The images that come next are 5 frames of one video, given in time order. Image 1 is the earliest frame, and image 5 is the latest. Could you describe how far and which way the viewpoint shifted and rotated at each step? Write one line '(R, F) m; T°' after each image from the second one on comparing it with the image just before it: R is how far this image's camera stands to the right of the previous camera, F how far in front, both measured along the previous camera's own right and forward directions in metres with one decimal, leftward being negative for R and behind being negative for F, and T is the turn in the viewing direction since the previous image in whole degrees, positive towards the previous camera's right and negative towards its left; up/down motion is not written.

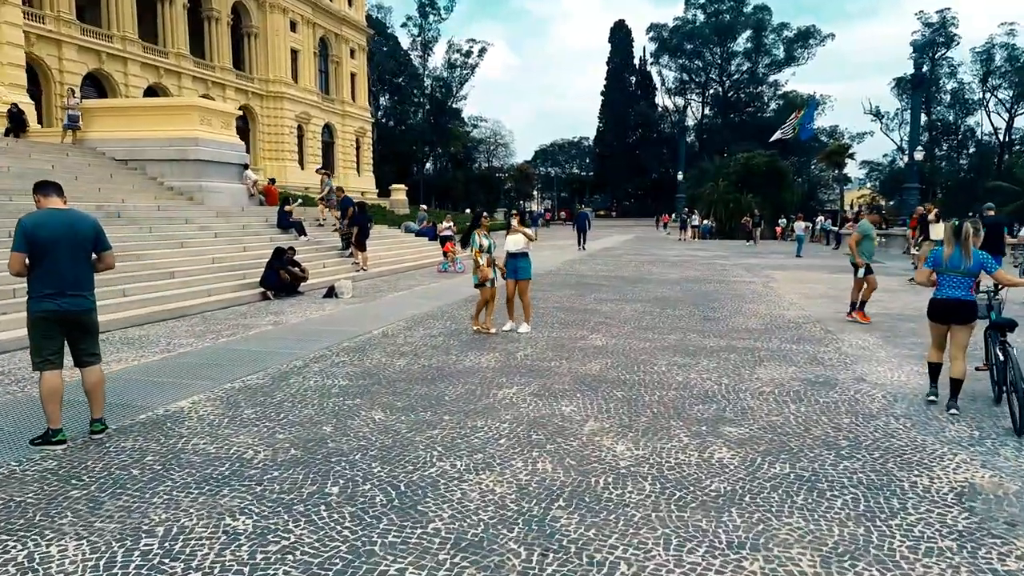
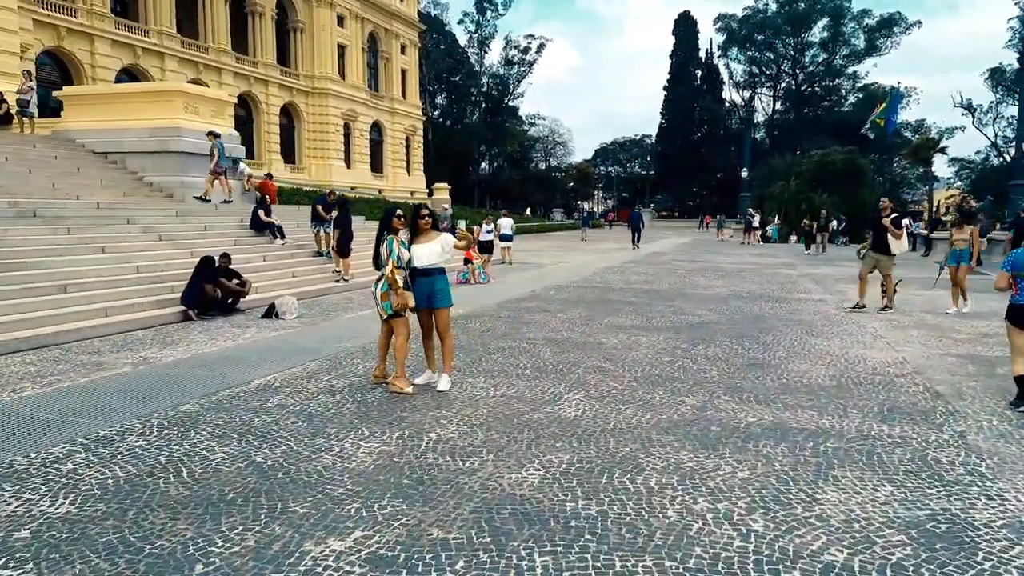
(+1.1, +2.9) m; -5°
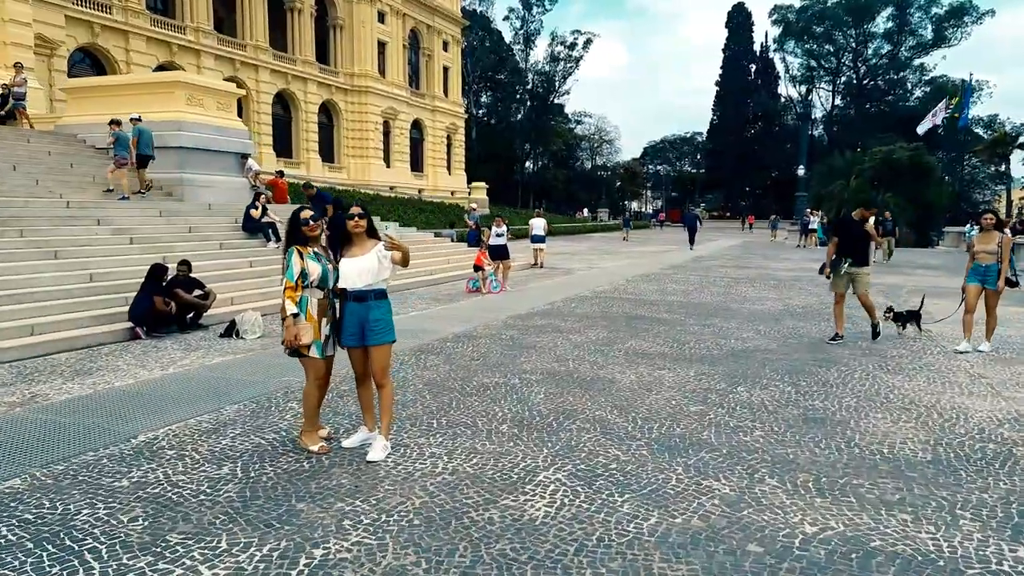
(+0.6, +1.7) m; -4°
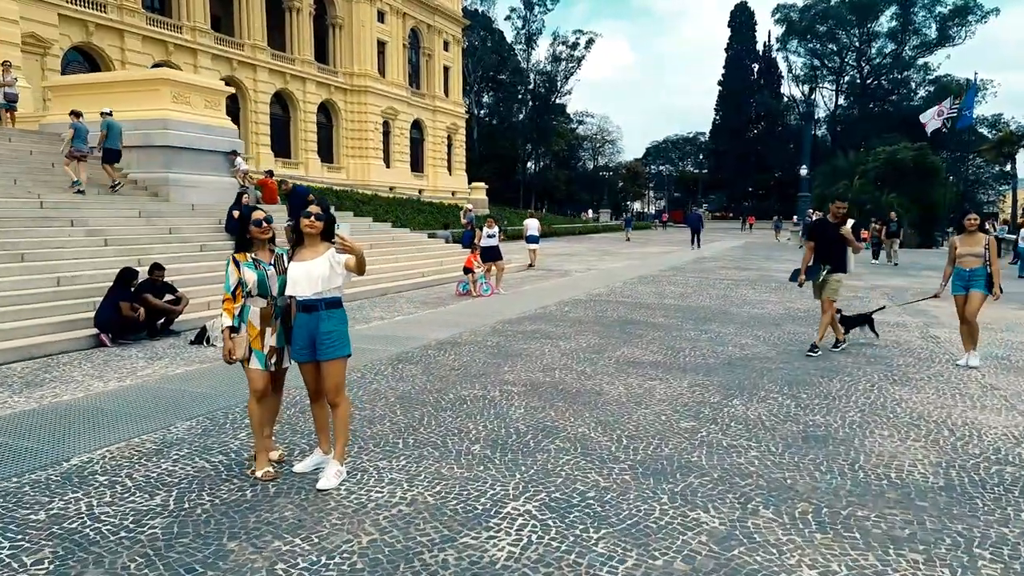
(+0.2, +0.4) m; 0°
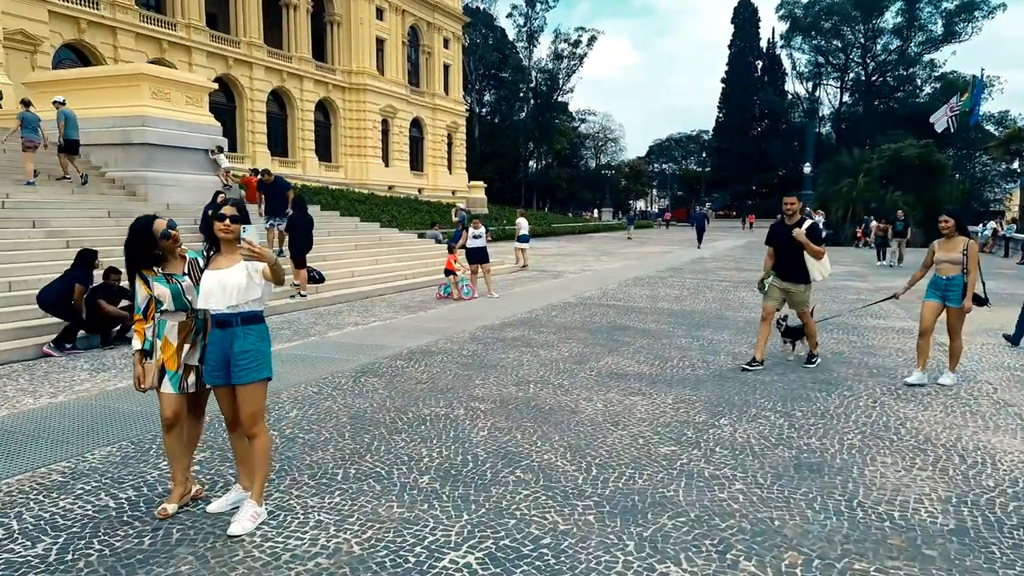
(+0.3, +0.5) m; 0°
